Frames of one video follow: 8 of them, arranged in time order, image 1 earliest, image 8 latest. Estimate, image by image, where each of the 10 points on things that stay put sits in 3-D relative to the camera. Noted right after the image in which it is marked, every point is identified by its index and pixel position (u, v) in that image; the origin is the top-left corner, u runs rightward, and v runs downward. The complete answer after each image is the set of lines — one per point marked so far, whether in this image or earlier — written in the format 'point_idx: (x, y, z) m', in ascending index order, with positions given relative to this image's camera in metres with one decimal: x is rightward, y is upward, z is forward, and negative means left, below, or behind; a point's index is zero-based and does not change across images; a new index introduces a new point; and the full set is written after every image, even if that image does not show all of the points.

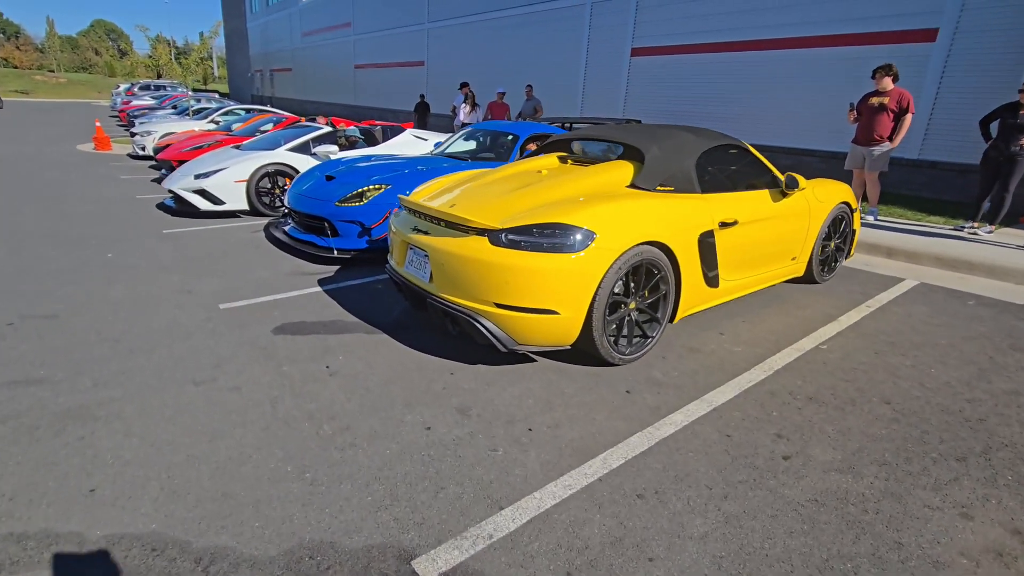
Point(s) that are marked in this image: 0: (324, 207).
0: (-2.0, +0.9, +5.2) m
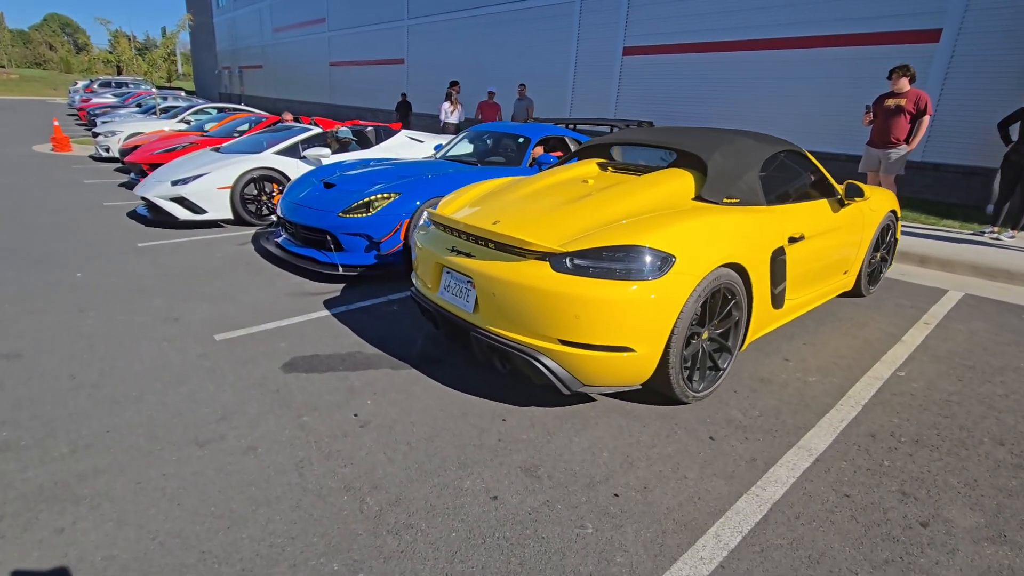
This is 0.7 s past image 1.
0: (-1.8, +0.7, +4.7) m
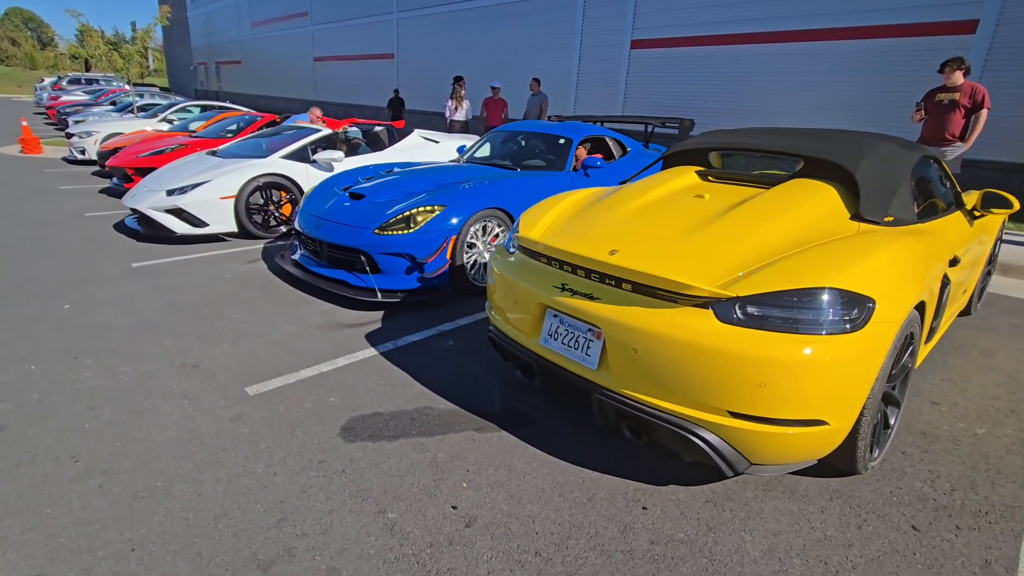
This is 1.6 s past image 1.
0: (-1.2, +0.4, +4.1) m
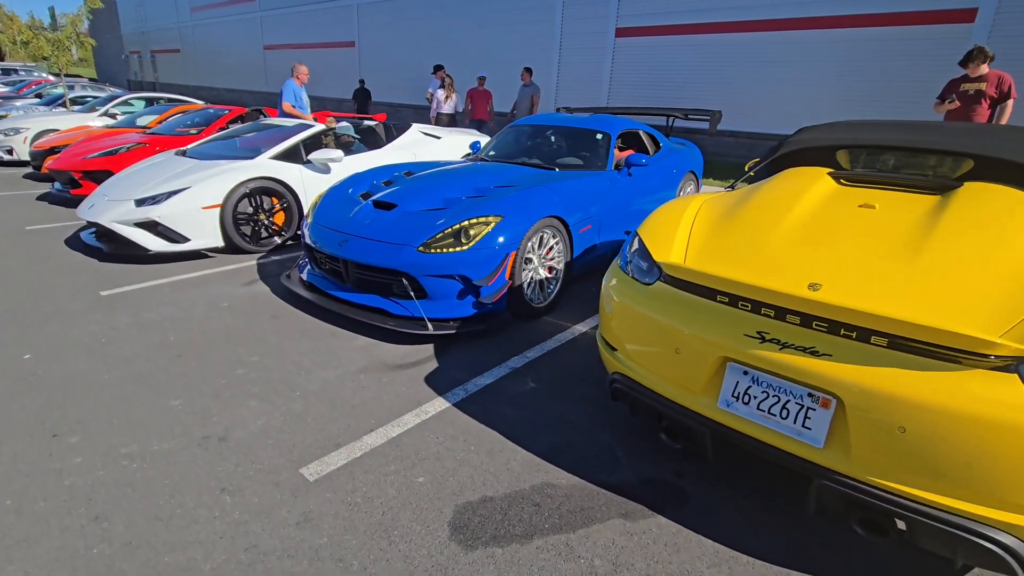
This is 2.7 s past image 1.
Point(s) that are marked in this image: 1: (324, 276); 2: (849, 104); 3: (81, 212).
0: (-0.8, +0.2, +3.4) m
1: (-1.5, +0.1, +4.0) m
2: (+7.0, +3.8, +10.3) m
3: (-4.4, +0.8, +5.0) m
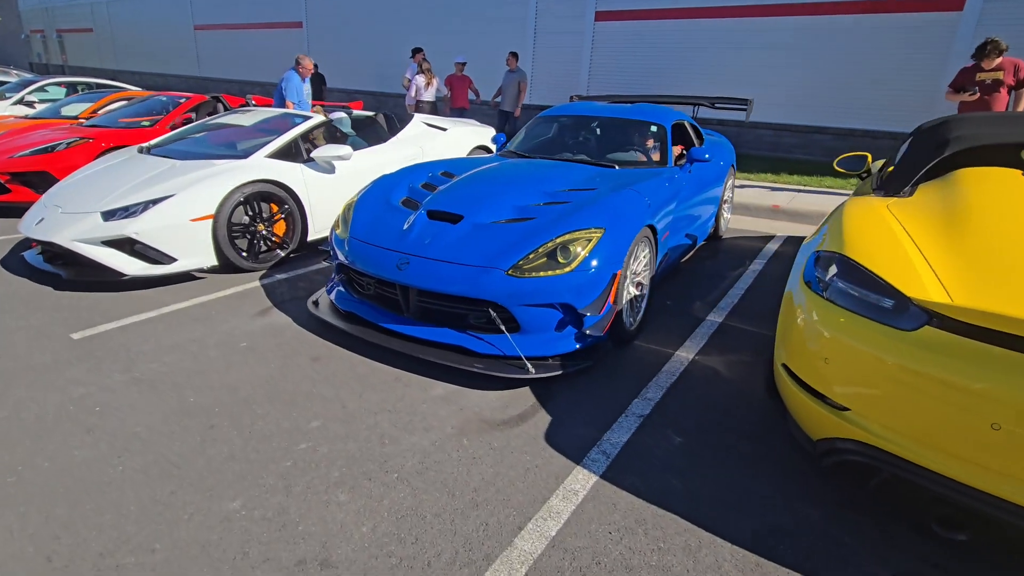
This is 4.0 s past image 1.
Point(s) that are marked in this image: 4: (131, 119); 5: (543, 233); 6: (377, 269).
0: (-0.2, 0.0, +2.7) m
1: (-0.9, -0.1, +3.3) m
2: (+6.8, +4.1, +10.3) m
3: (-3.9, +0.5, +4.0) m
4: (-5.7, +2.5, +7.3) m
5: (+0.2, +0.3, +2.9) m
6: (-0.8, +0.1, +3.1) m
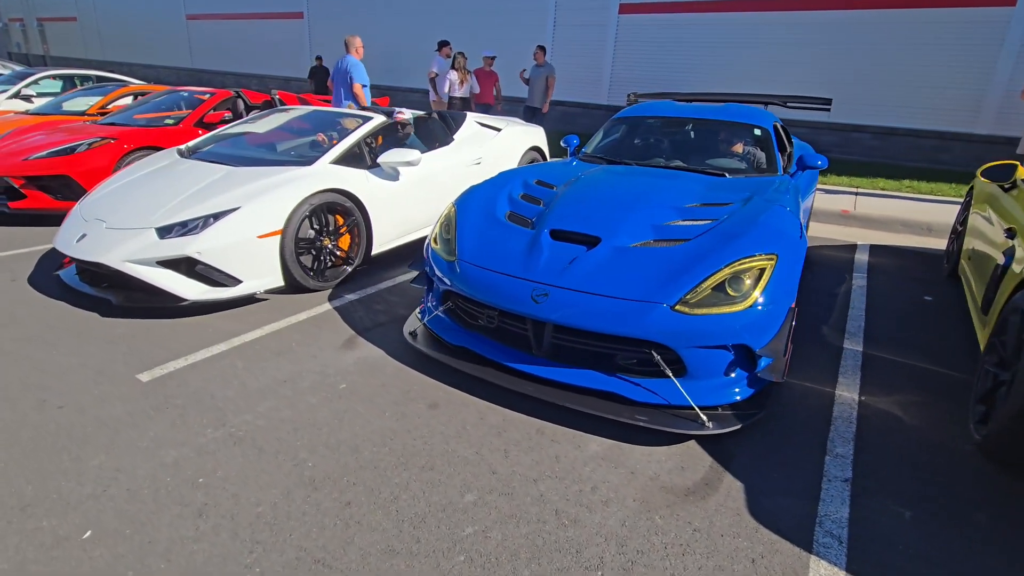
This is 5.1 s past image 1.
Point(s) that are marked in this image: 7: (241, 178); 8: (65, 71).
0: (+0.6, -0.1, +2.3) m
1: (-0.2, -0.3, +2.9) m
2: (+7.4, +4.0, +10.0) m
3: (-3.2, +0.3, +3.5) m
4: (-5.0, +2.3, +6.8) m
5: (+0.9, +0.1, +2.5) m
6: (0.0, -0.1, +2.6) m
7: (-2.1, +0.8, +3.8) m
8: (-10.0, +4.9, +11.2) m
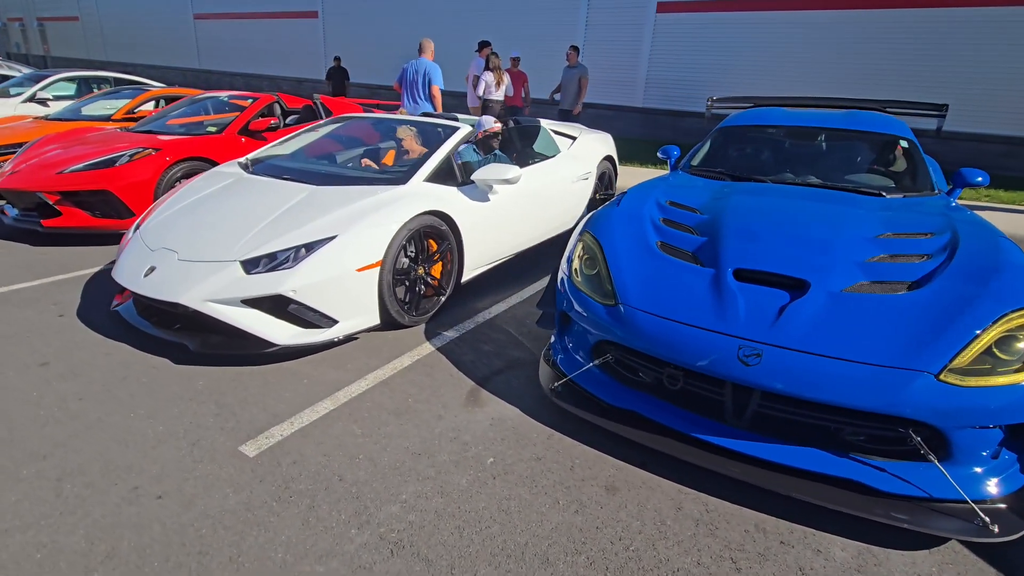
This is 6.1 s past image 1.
0: (+1.5, -0.4, +1.9) m
1: (+0.7, -0.5, +2.4) m
2: (+8.2, +3.8, +9.5) m
3: (-2.3, 0.0, +3.0) m
4: (-4.1, +2.1, +6.3) m
5: (+1.8, -0.1, +2.0) m
6: (+0.8, -0.3, +2.2) m
7: (-1.2, +0.6, +3.3) m
8: (-9.2, +4.6, +10.7) m
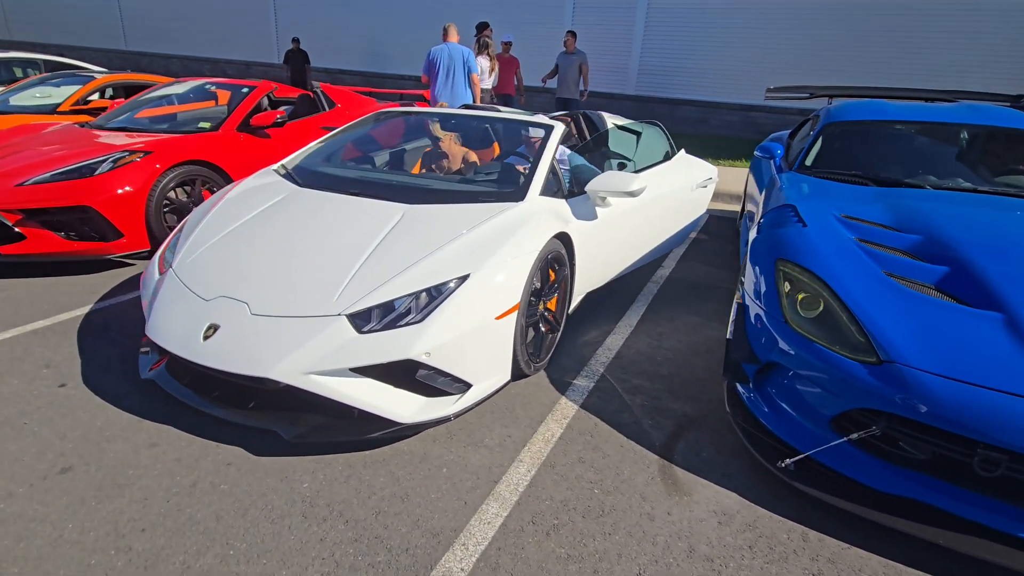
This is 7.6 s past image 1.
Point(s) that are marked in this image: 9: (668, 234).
0: (+2.5, -0.6, +1.4) m
1: (+1.6, -0.7, +1.9) m
2: (+8.2, +4.1, +9.6) m
3: (-1.5, -0.3, +2.2) m
4: (-3.7, +1.8, +5.2) m
5: (+2.7, -0.3, +1.6) m
6: (+1.7, -0.5, +1.7) m
7: (-0.4, +0.3, +2.5) m
8: (-9.2, +4.2, +9.0) m
9: (+1.2, +0.5, +4.2) m
